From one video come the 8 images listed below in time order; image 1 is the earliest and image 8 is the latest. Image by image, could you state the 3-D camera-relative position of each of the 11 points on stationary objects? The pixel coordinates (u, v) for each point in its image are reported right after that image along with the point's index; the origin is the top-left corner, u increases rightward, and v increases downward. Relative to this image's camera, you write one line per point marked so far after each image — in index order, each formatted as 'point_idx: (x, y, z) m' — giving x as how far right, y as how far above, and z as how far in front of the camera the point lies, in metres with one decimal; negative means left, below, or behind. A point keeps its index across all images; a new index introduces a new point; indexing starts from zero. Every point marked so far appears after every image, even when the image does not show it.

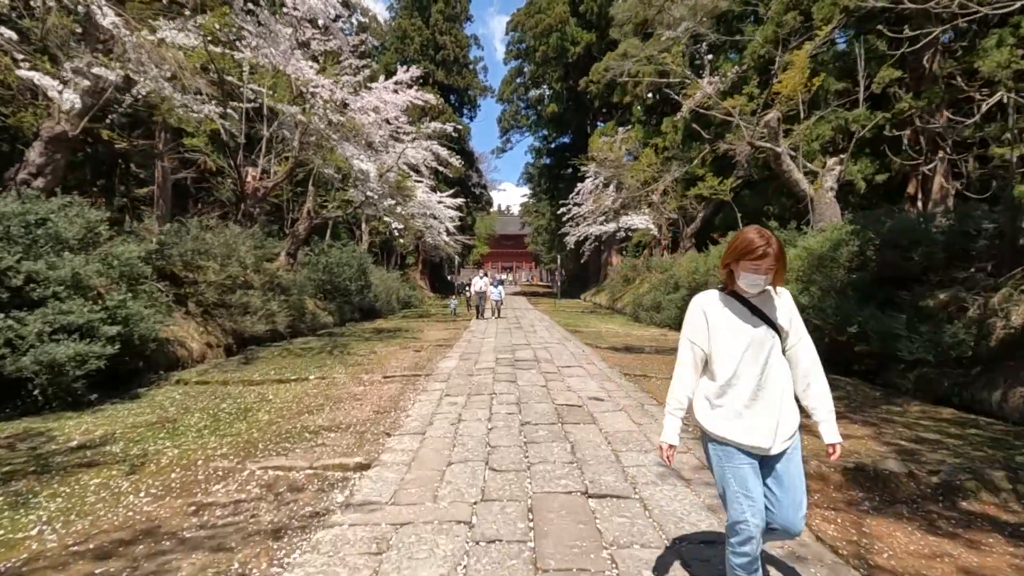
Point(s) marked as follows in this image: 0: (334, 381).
0: (-1.9, -1.0, +5.8) m
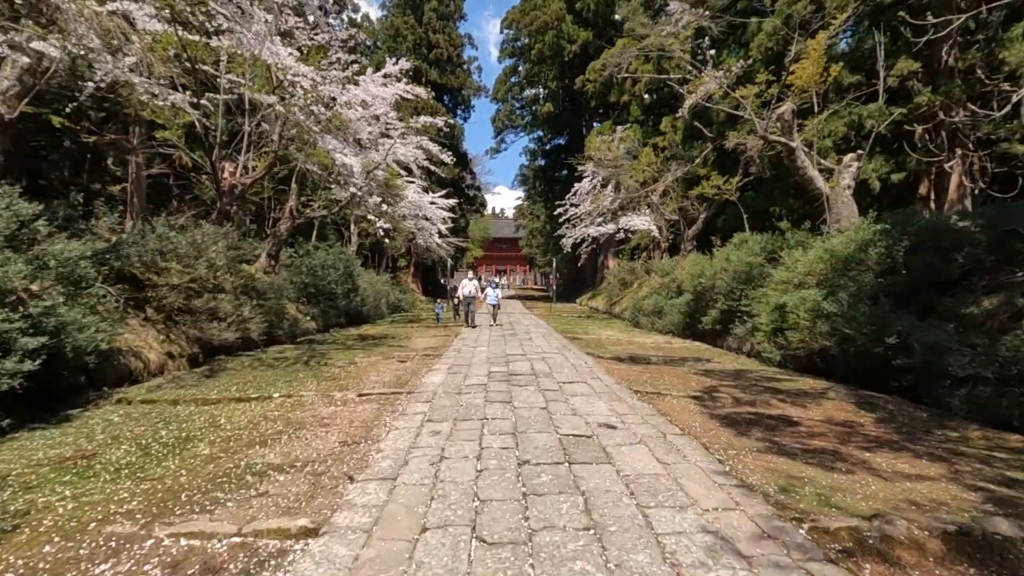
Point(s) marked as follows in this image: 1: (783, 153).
0: (-2.0, -1.1, +5.0) m
1: (+4.9, +2.4, +9.7) m
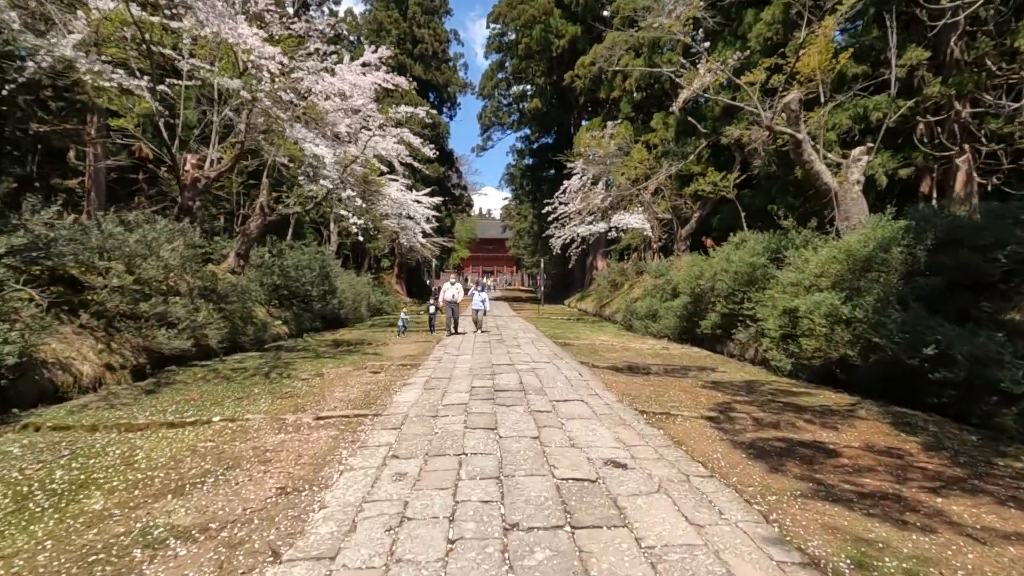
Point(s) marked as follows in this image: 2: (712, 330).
0: (-2.1, -1.1, +4.2) m
1: (+4.7, +2.4, +9.0) m
2: (+3.9, -0.8, +10.3) m
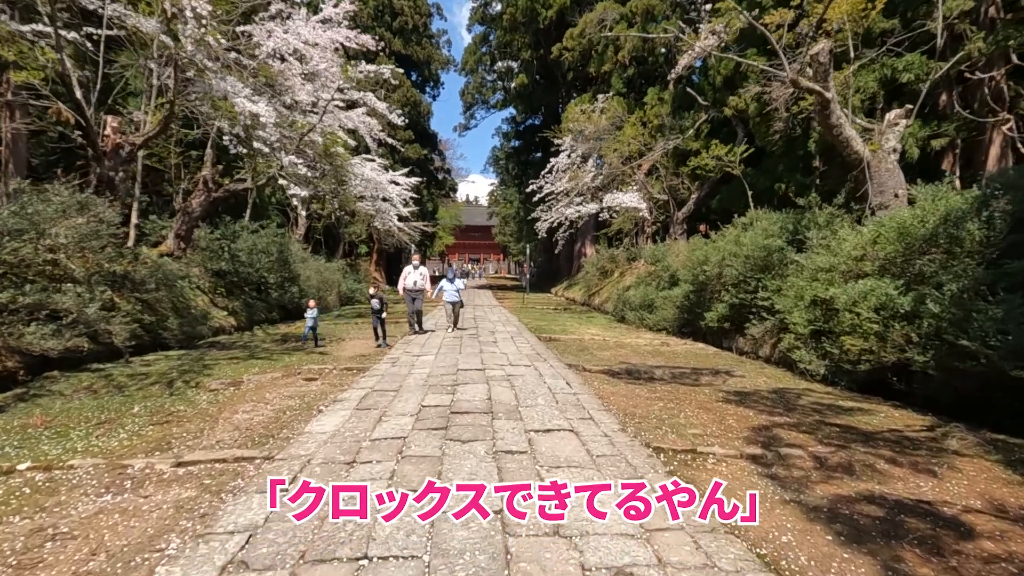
0: (-2.3, -1.0, +2.8) m
1: (+4.3, +2.6, +7.7) m
2: (+3.5, -0.6, +9.0) m
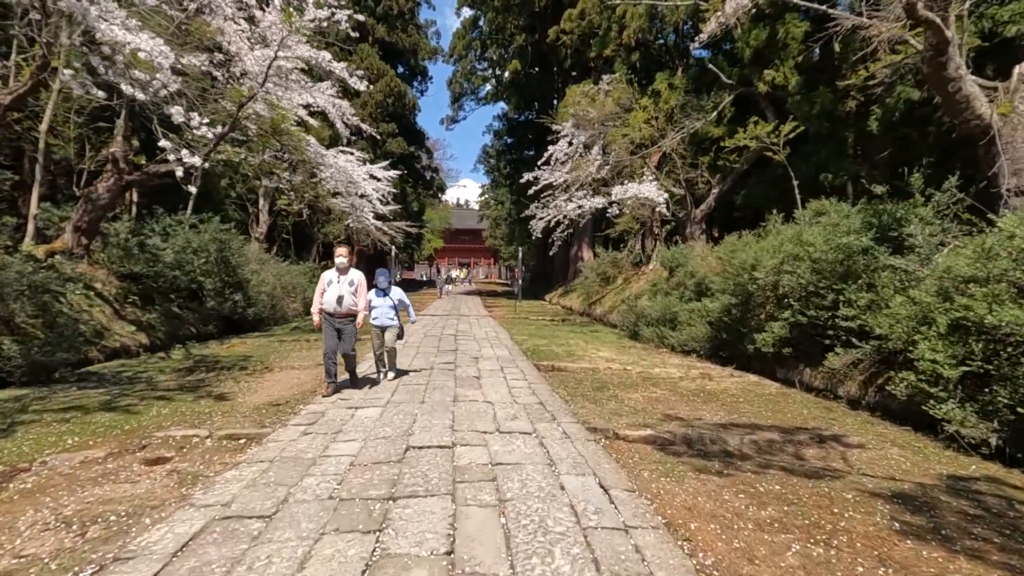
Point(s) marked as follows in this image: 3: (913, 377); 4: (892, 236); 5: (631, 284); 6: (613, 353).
0: (-2.4, -1.1, +0.5) m
1: (+4.2, +2.4, +5.5) m
2: (+3.3, -0.8, +6.8) m
3: (+3.3, -0.8, +4.4) m
4: (+4.2, +0.6, +6.0) m
5: (+3.2, +0.1, +14.4) m
6: (+1.6, -1.0, +8.3) m
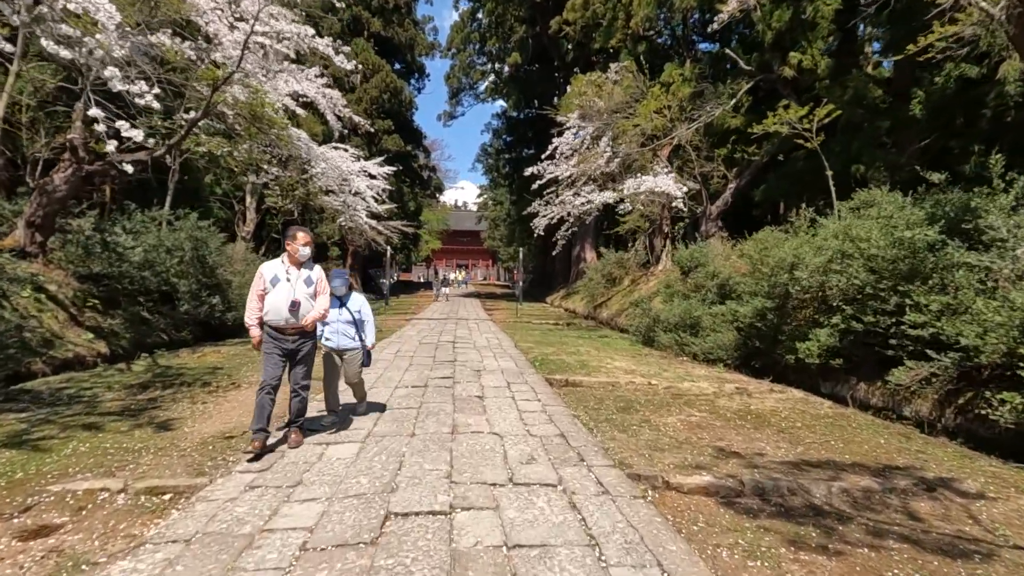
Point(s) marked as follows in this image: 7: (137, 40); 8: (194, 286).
0: (-2.3, -1.1, -0.4) m
1: (+4.3, +2.4, +4.7) m
2: (+3.4, -0.8, +6.0) m
3: (+3.4, -0.8, +3.5) m
4: (+4.3, +0.6, +5.1) m
5: (+3.2, +0.1, +13.5) m
6: (+1.6, -1.0, +7.4) m
7: (-5.4, +3.6, +7.8) m
8: (-5.8, 0.0, +9.7) m
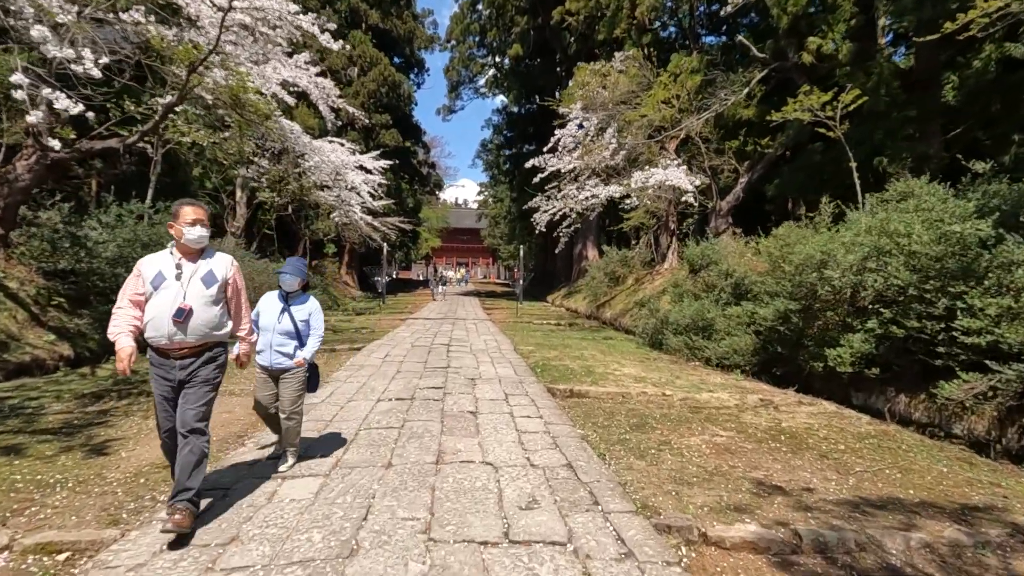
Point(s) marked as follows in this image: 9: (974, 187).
0: (-2.3, -1.1, -1.0) m
1: (+4.3, +2.4, +4.1) m
2: (+3.4, -0.8, +5.4) m
3: (+3.4, -0.8, +2.9) m
4: (+4.3, +0.6, +4.5) m
5: (+3.2, +0.1, +12.9) m
6: (+1.6, -1.0, +6.8) m
7: (-5.4, +3.6, +7.2) m
8: (-5.8, +0.1, +9.1) m
9: (+4.6, +1.0, +5.3) m
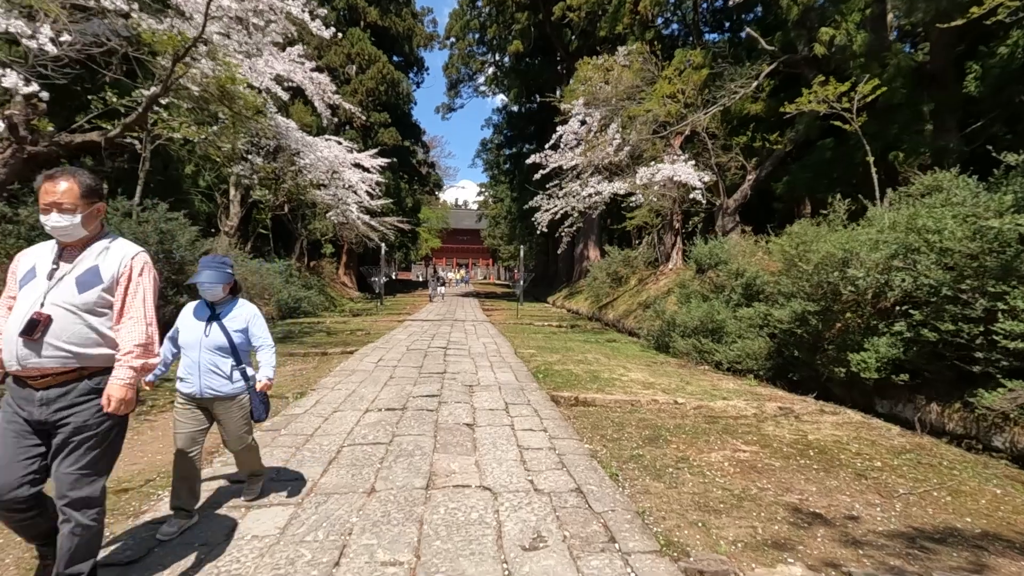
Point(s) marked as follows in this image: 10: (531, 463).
0: (-2.3, -1.1, -1.3) m
1: (+4.3, +2.4, +3.7) m
2: (+3.4, -0.8, +5.0) m
3: (+3.4, -0.8, +2.5) m
4: (+4.3, +0.6, +4.1) m
5: (+3.2, +0.1, +12.6) m
6: (+1.6, -1.0, +6.5) m
7: (-5.4, +3.6, +6.8) m
8: (-5.8, +0.1, +8.7) m
9: (+4.6, +1.0, +4.9) m
10: (+0.1, -0.9, +3.0) m
